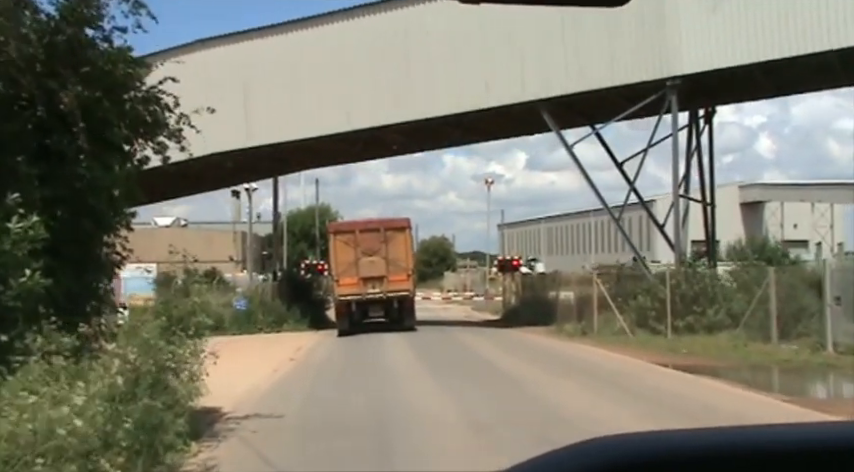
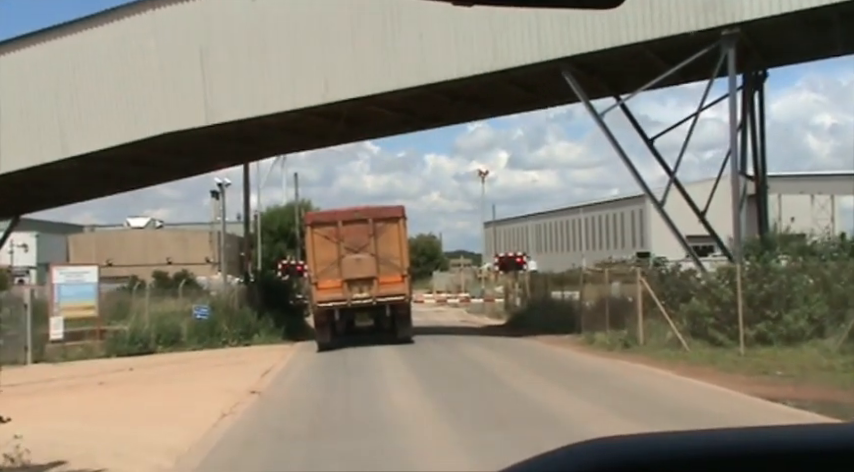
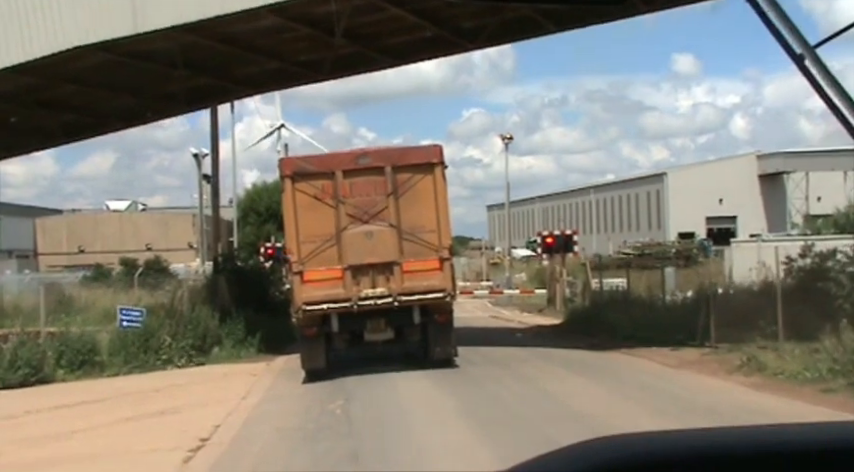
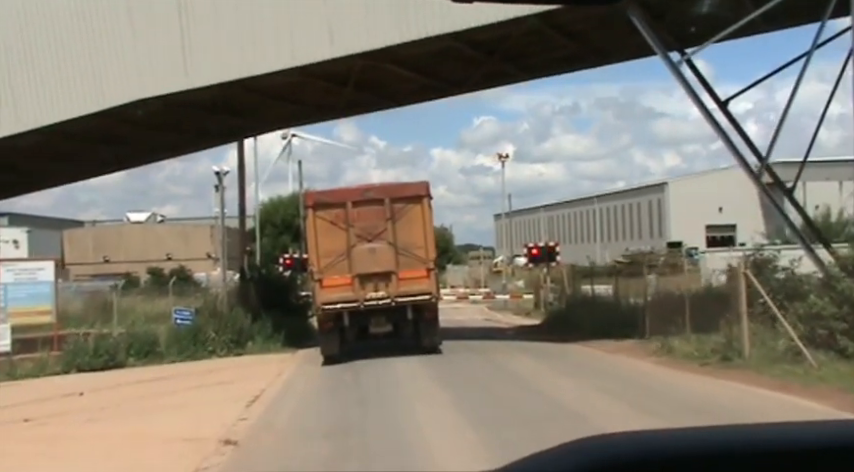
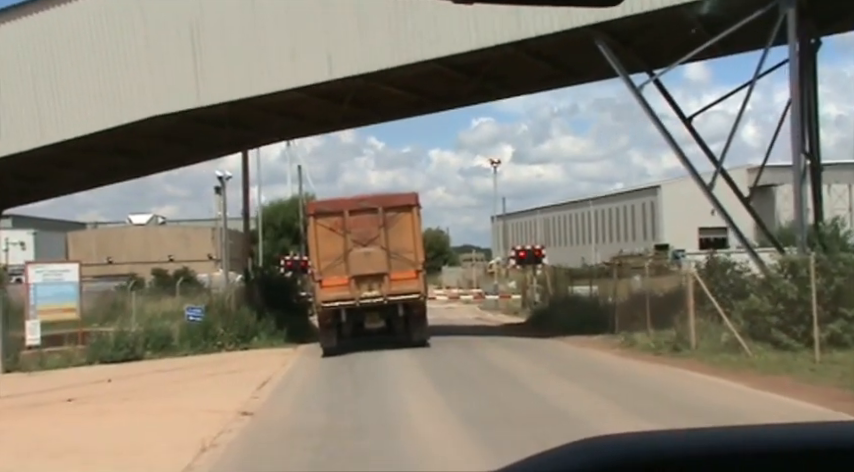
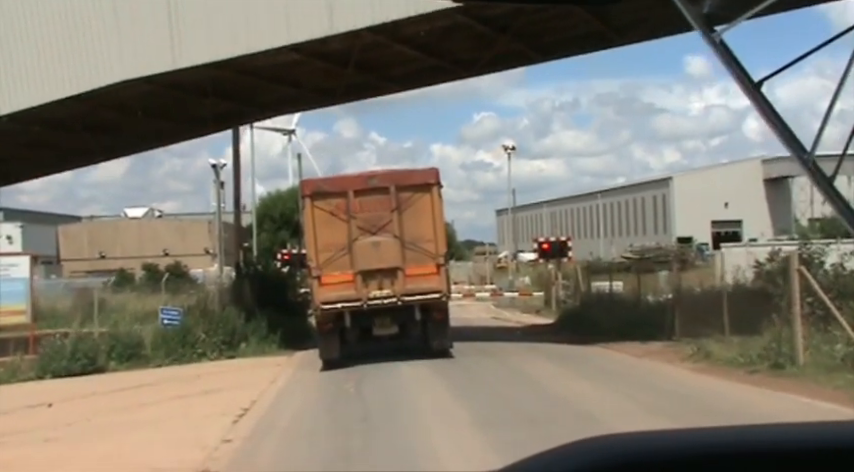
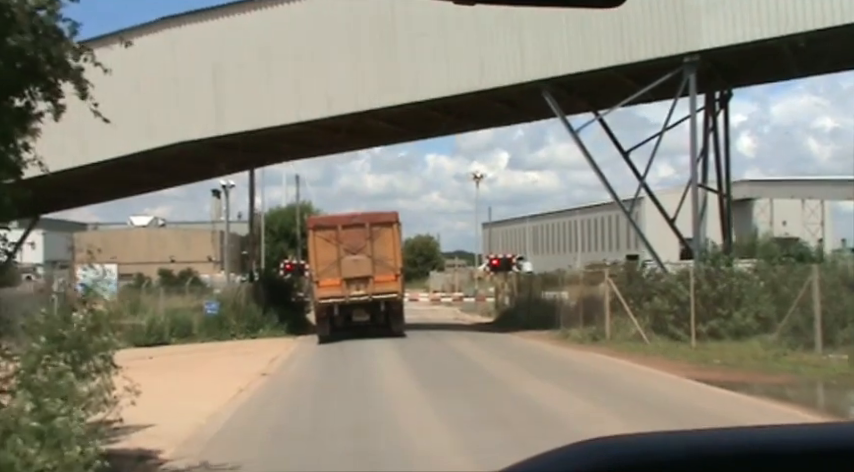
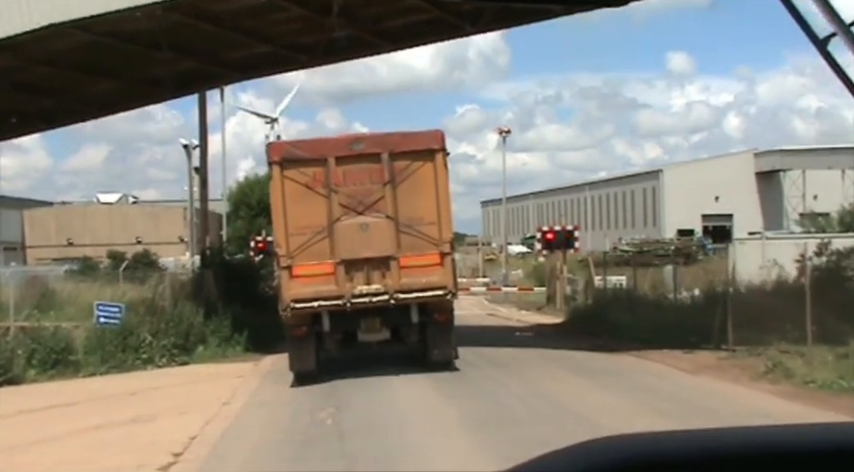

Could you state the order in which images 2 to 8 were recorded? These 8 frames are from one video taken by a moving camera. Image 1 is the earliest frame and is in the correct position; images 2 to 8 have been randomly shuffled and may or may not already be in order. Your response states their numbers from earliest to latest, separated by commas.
7, 2, 5, 4, 6, 3, 8
